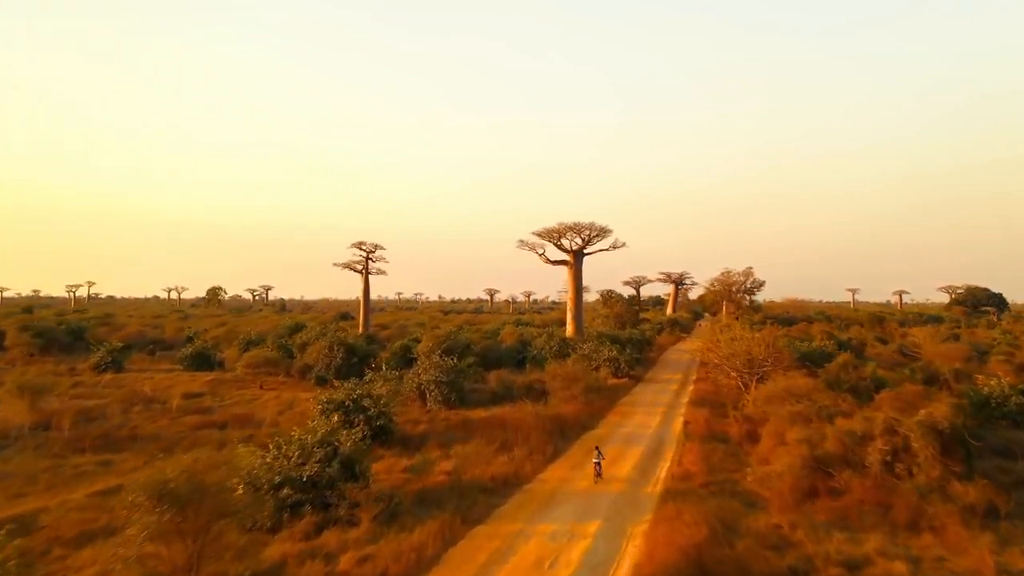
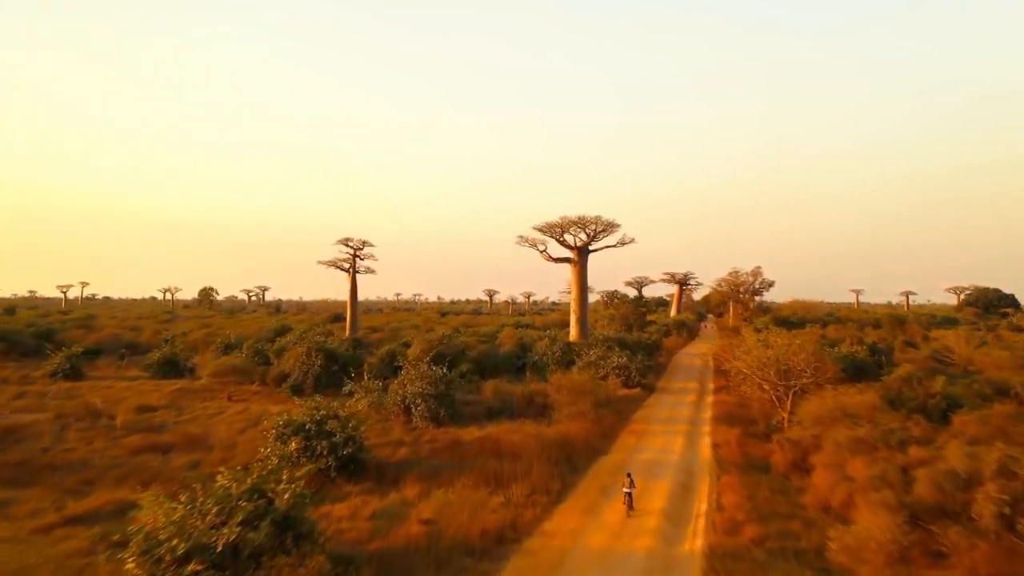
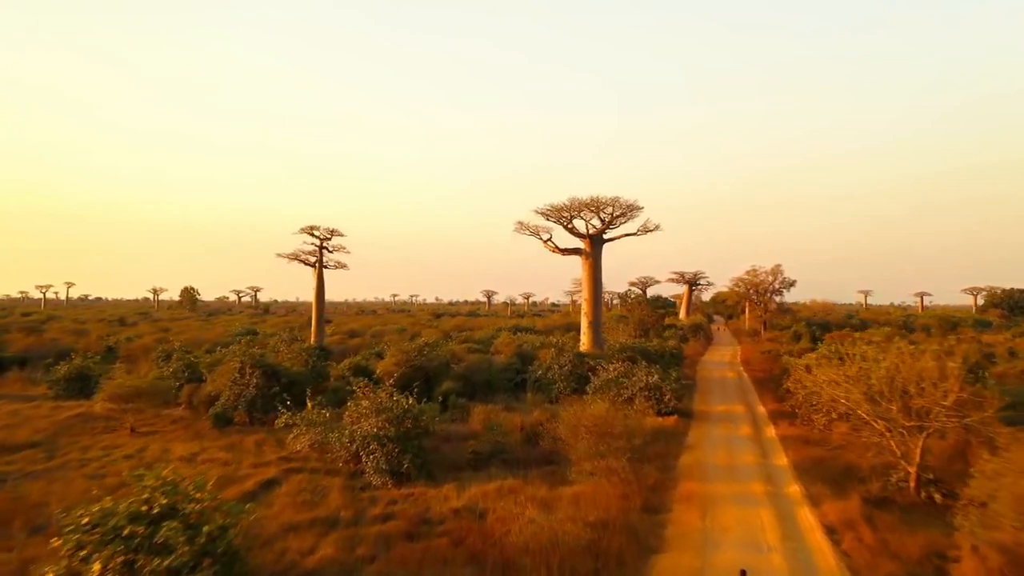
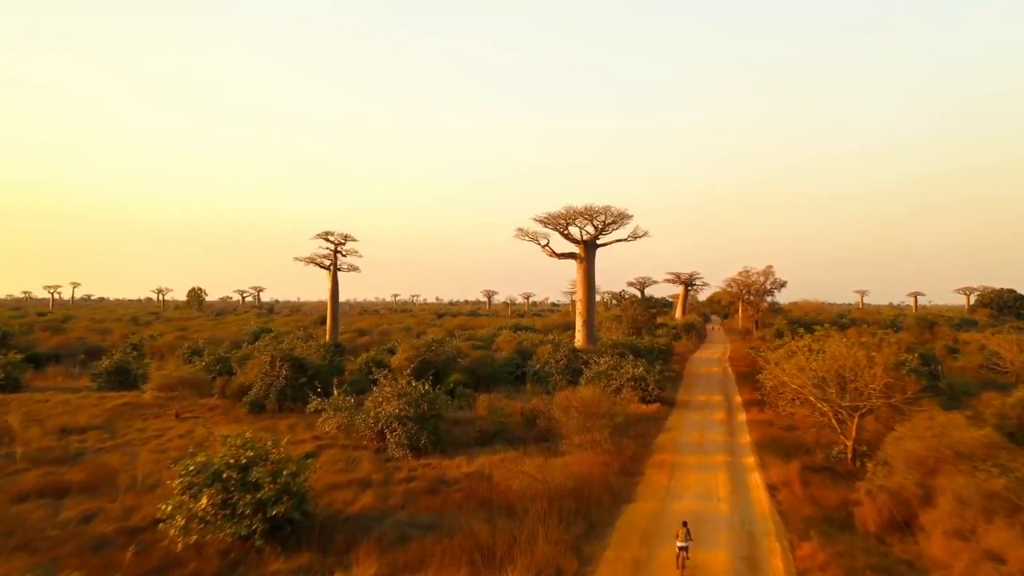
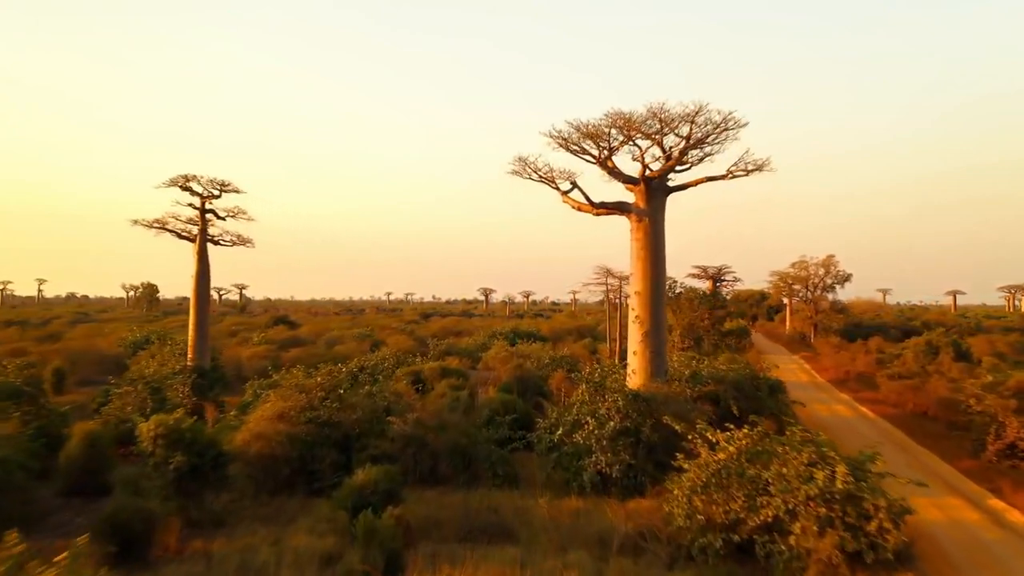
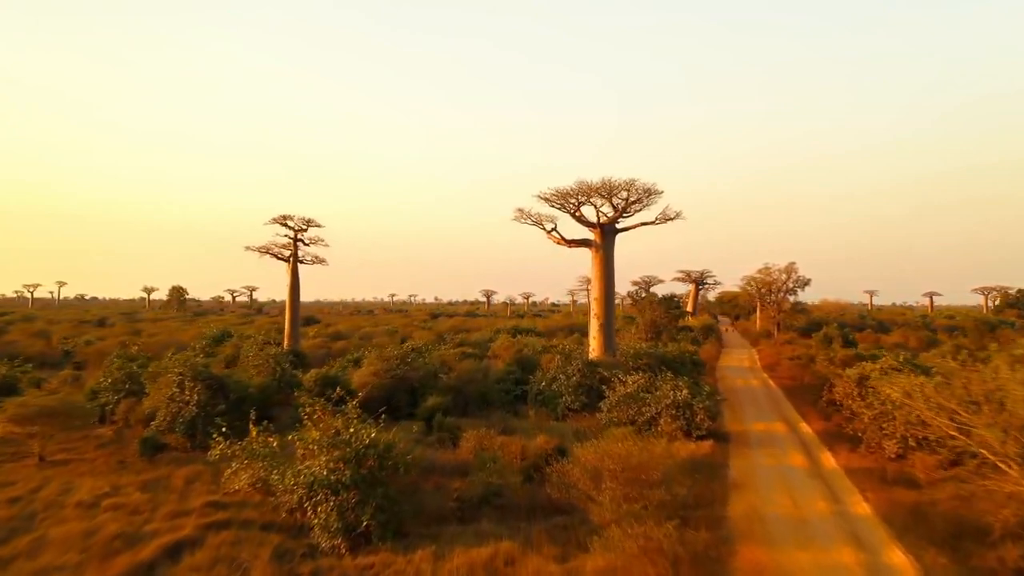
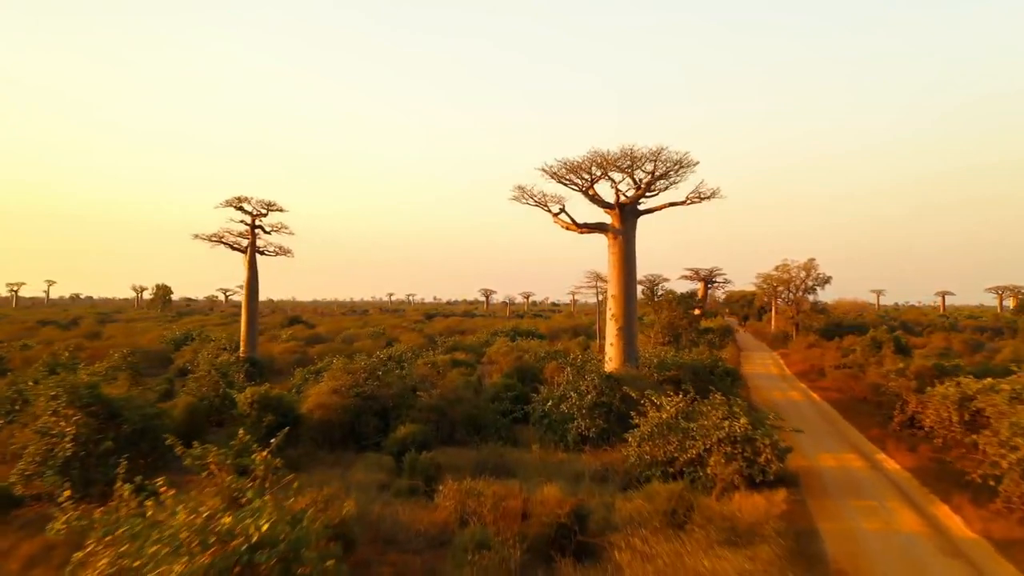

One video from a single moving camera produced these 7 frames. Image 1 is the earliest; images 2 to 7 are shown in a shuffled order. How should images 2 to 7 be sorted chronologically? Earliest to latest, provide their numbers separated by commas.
2, 4, 3, 6, 7, 5
